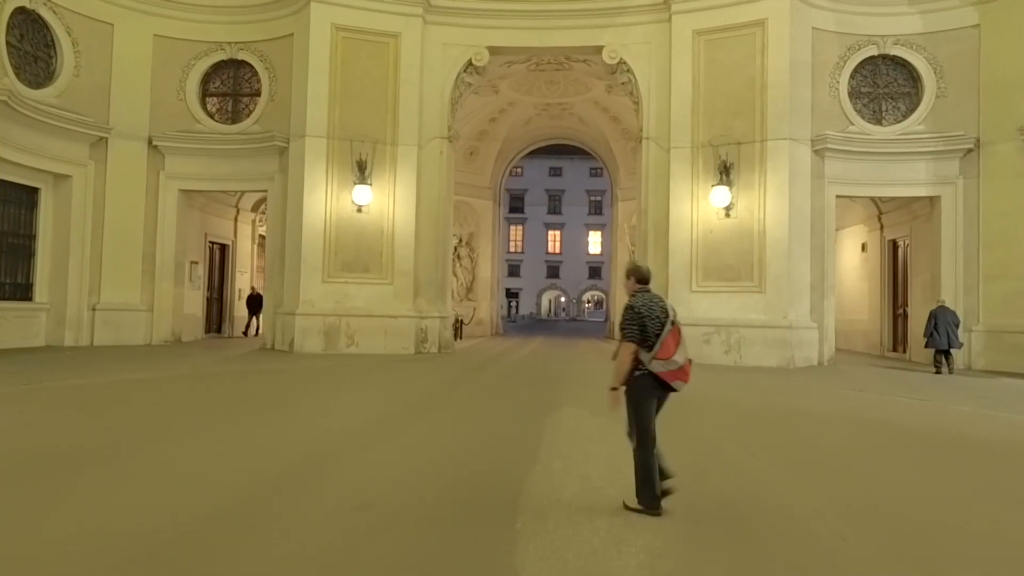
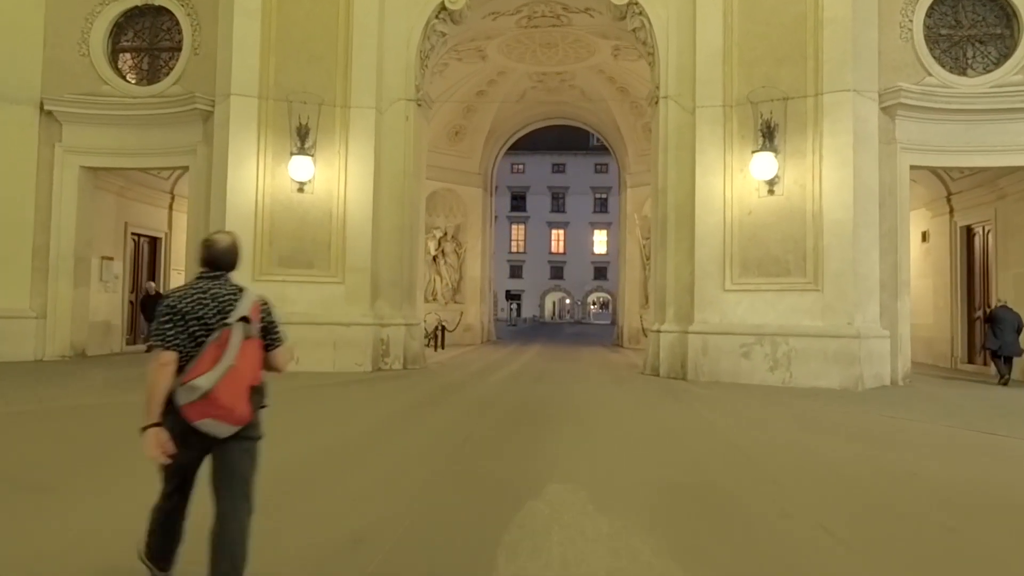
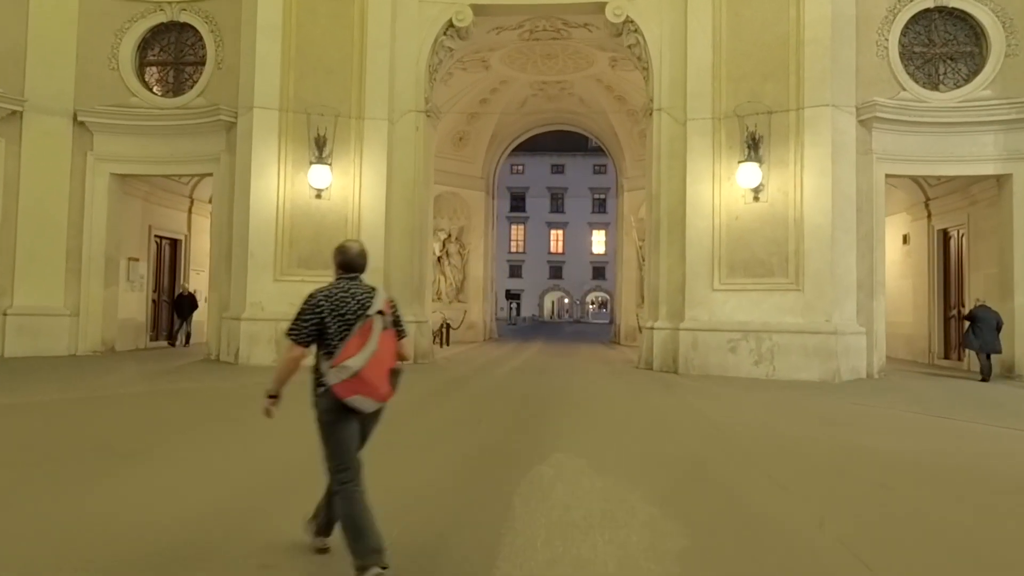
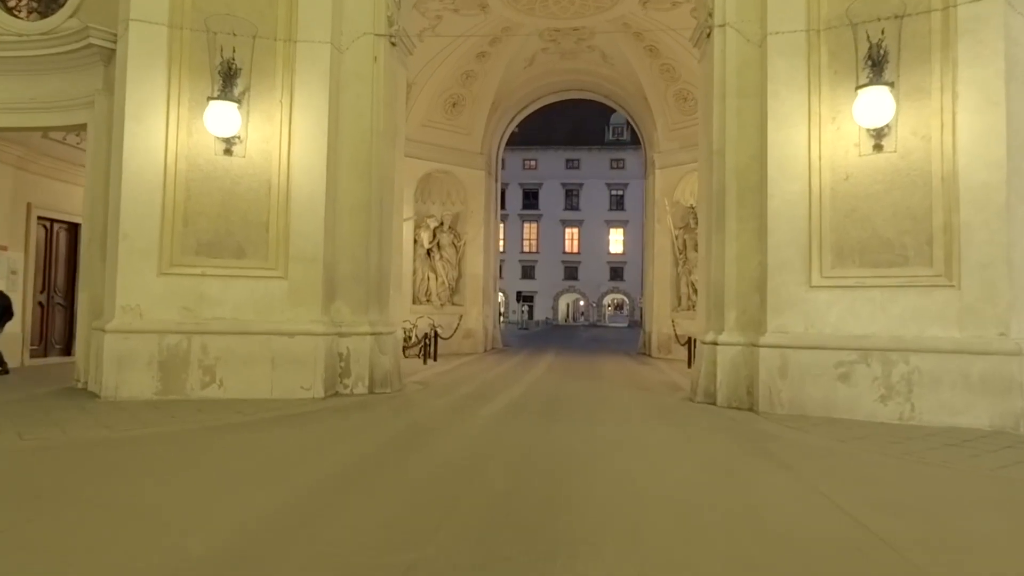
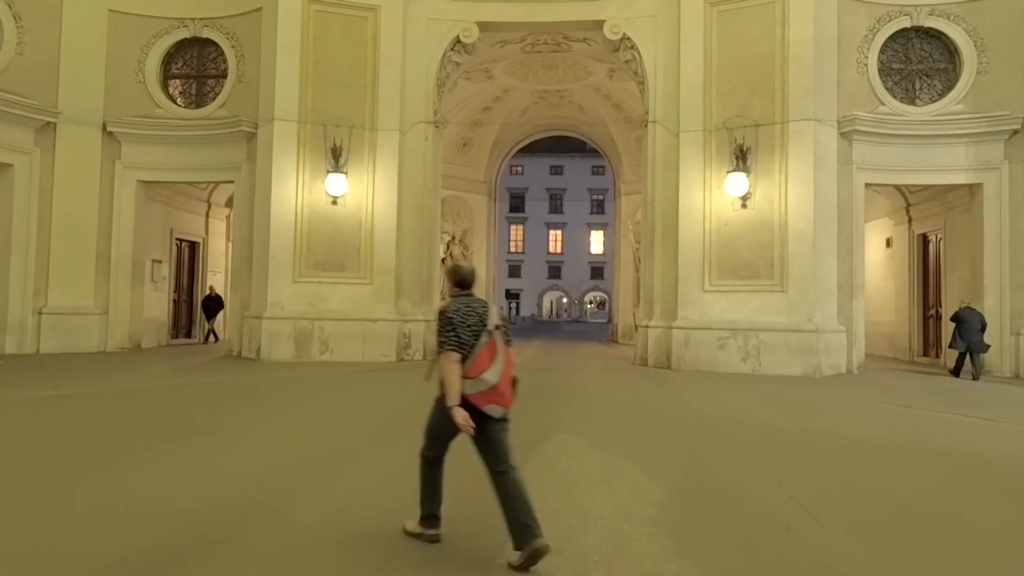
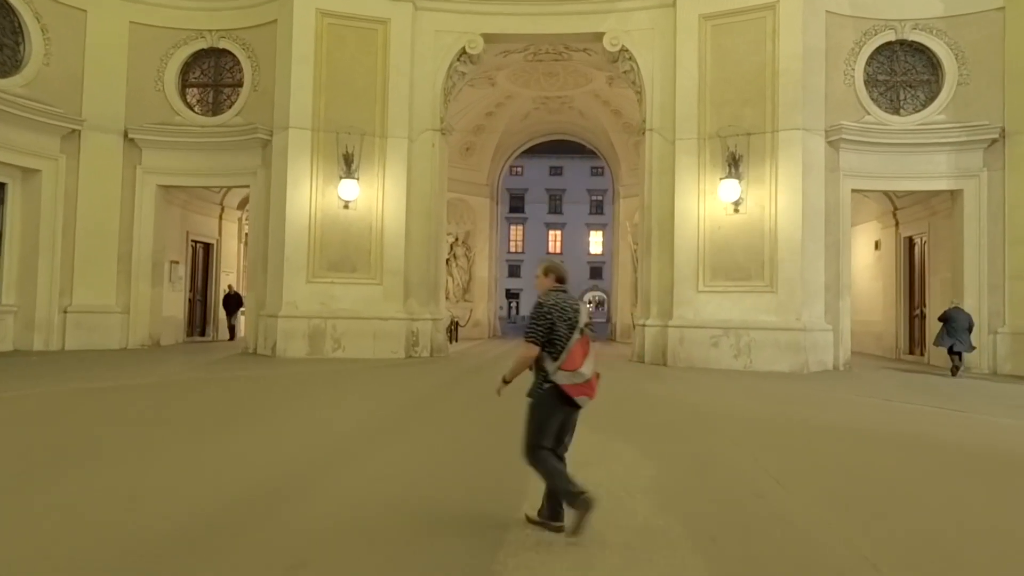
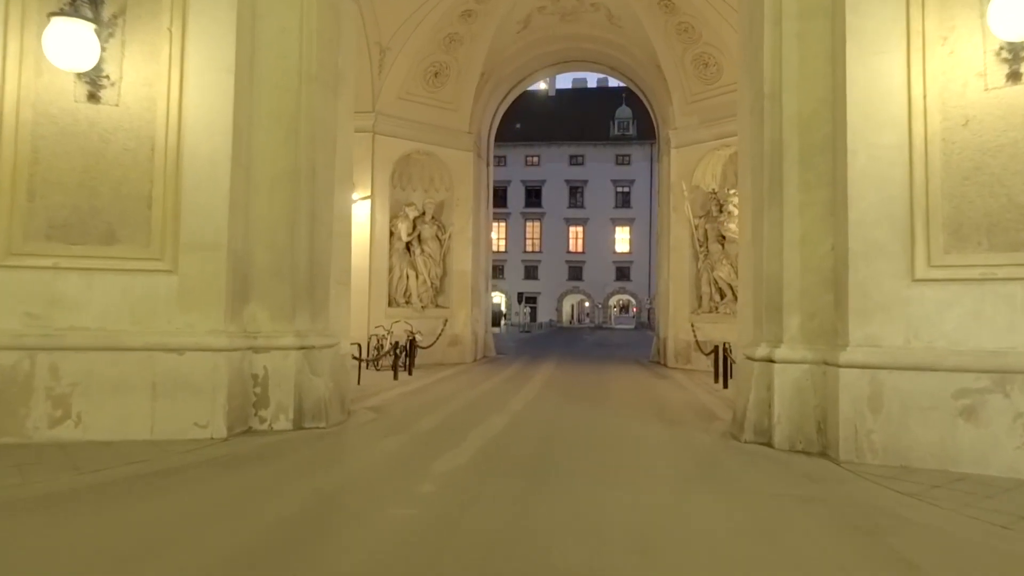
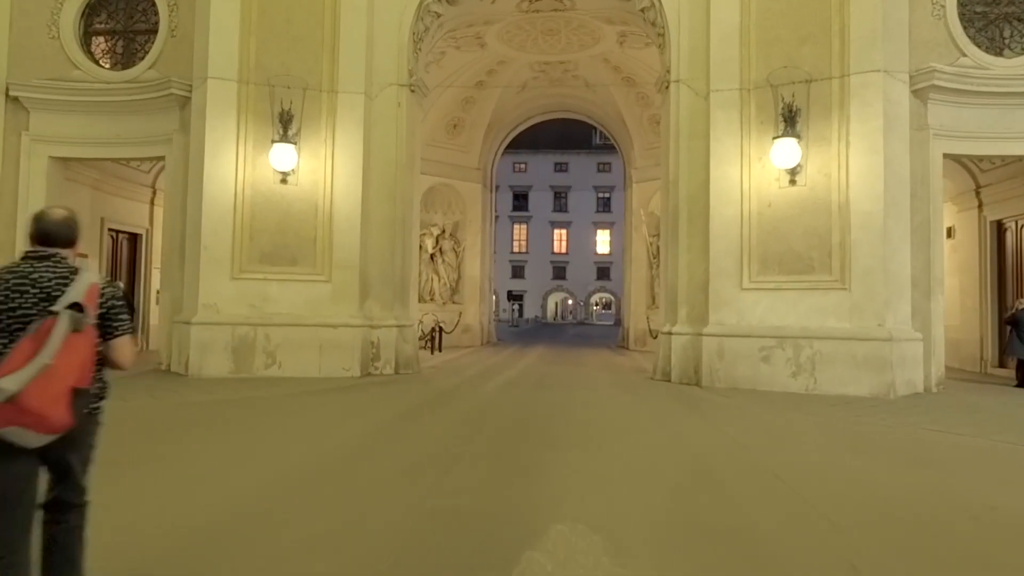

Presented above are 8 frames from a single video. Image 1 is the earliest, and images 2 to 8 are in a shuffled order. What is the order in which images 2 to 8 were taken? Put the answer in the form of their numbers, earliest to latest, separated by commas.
6, 5, 3, 2, 8, 4, 7
